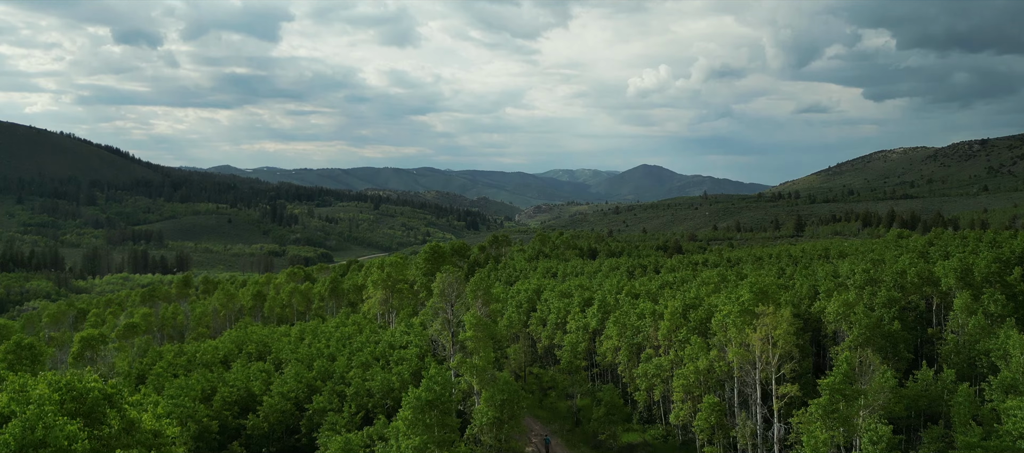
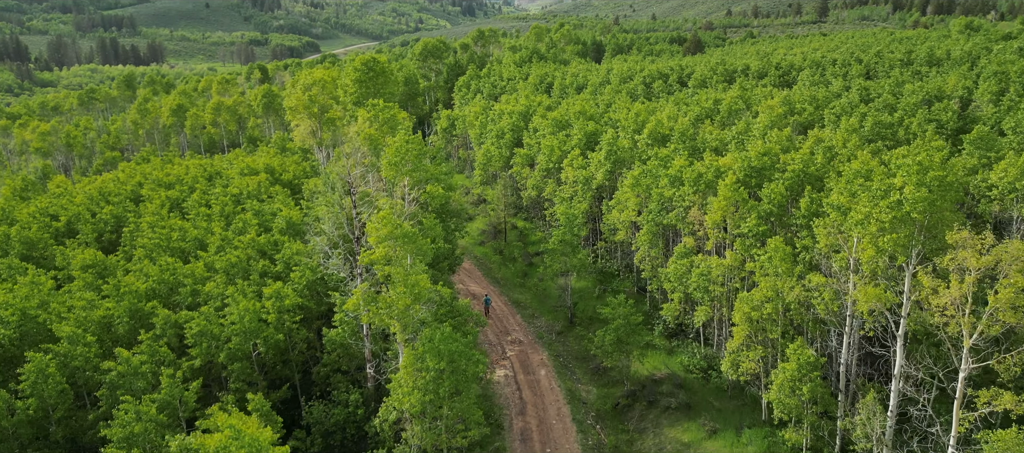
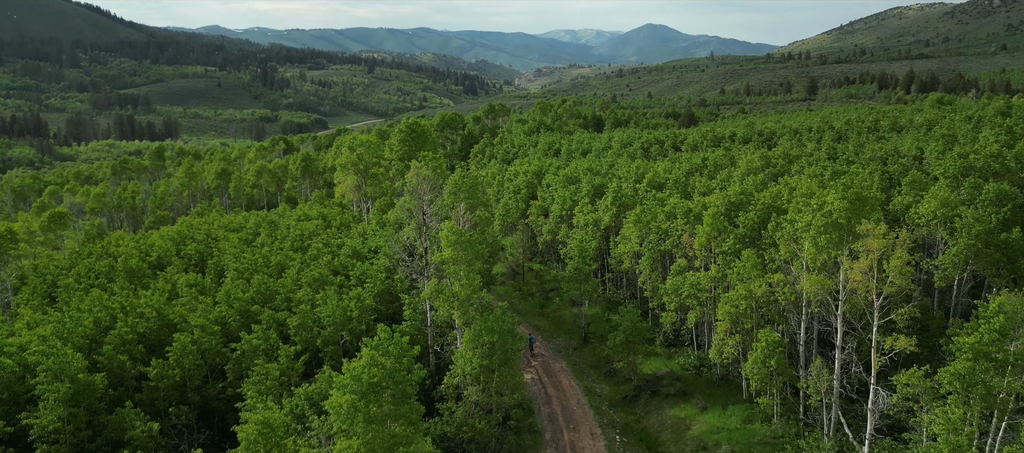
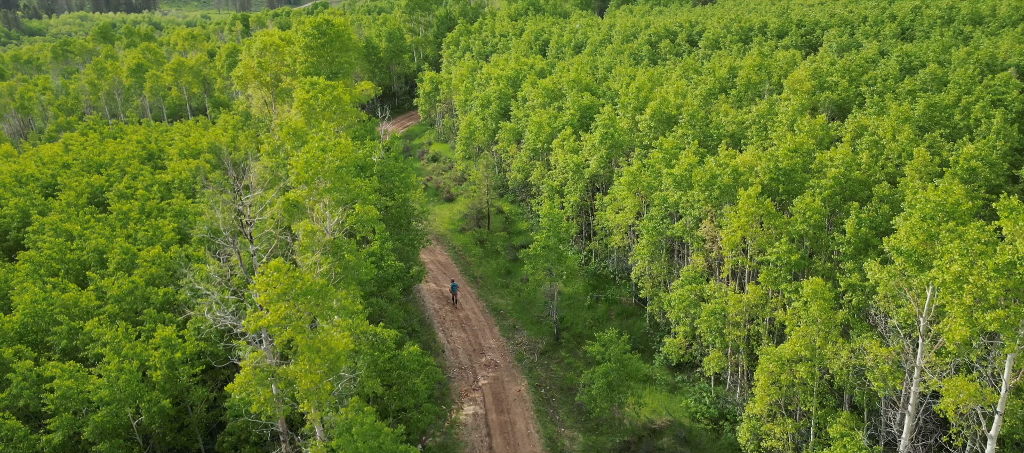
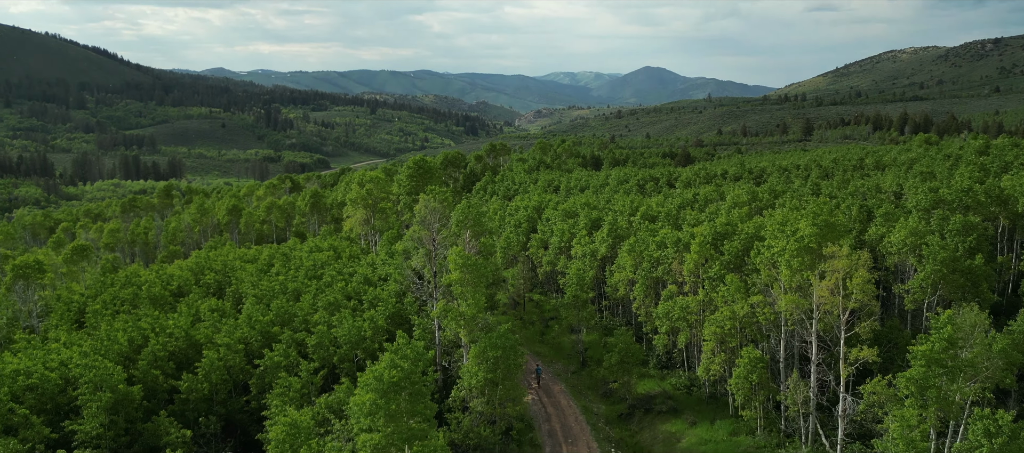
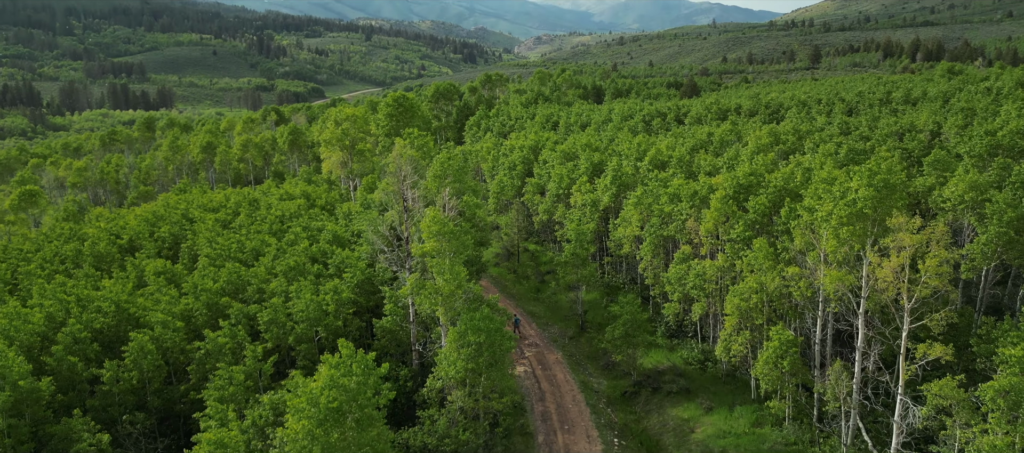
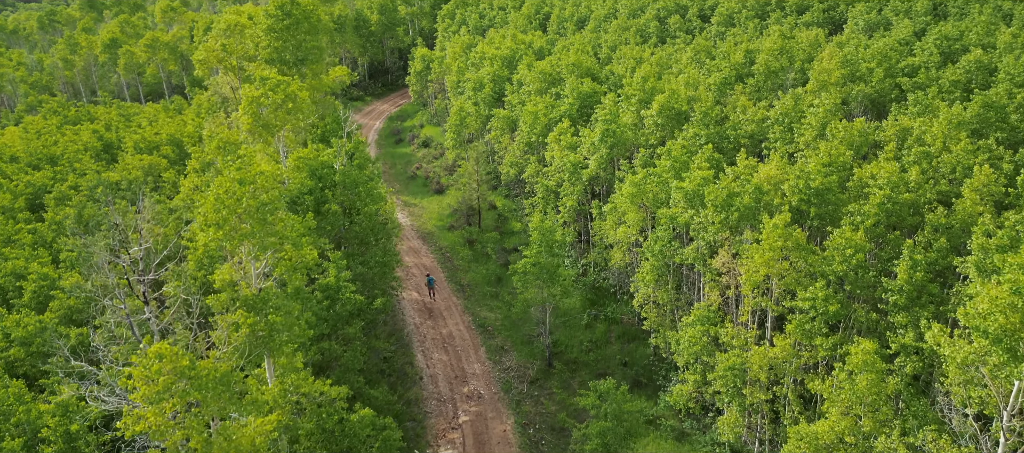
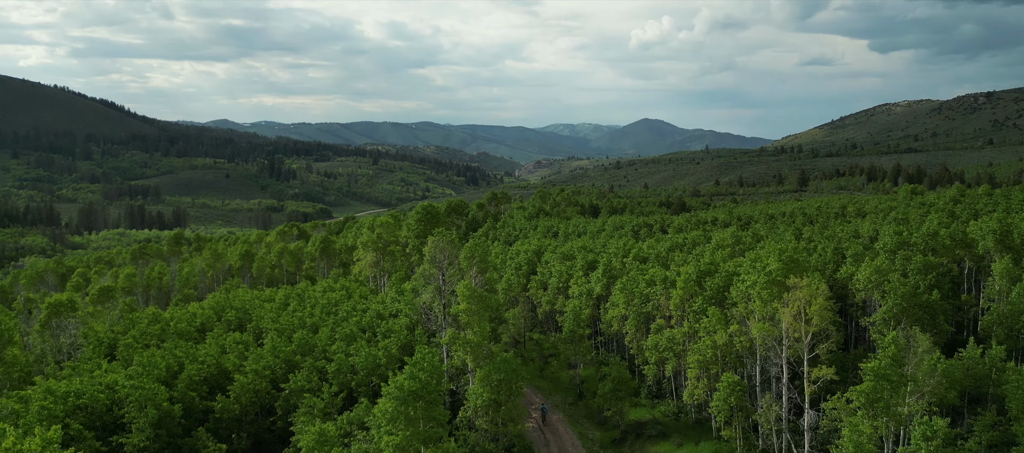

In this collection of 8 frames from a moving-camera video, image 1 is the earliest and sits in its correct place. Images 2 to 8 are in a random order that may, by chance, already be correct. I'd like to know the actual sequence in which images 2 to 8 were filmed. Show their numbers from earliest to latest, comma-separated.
8, 5, 3, 6, 2, 4, 7
